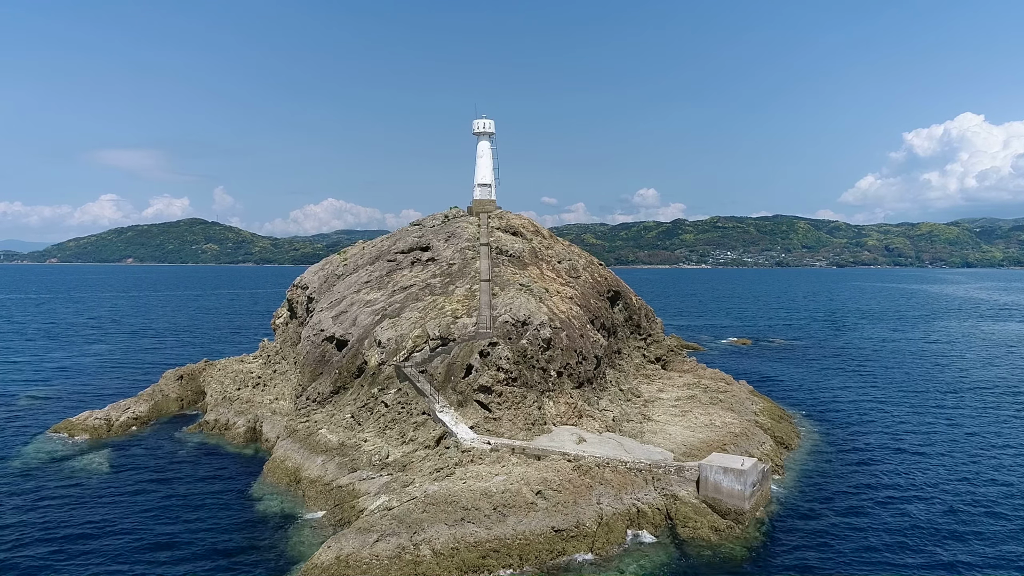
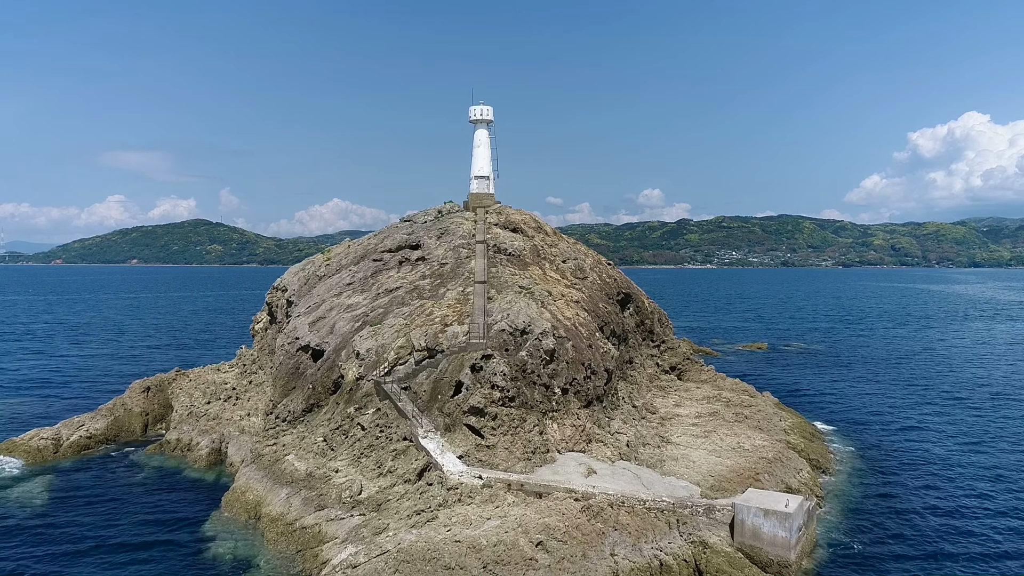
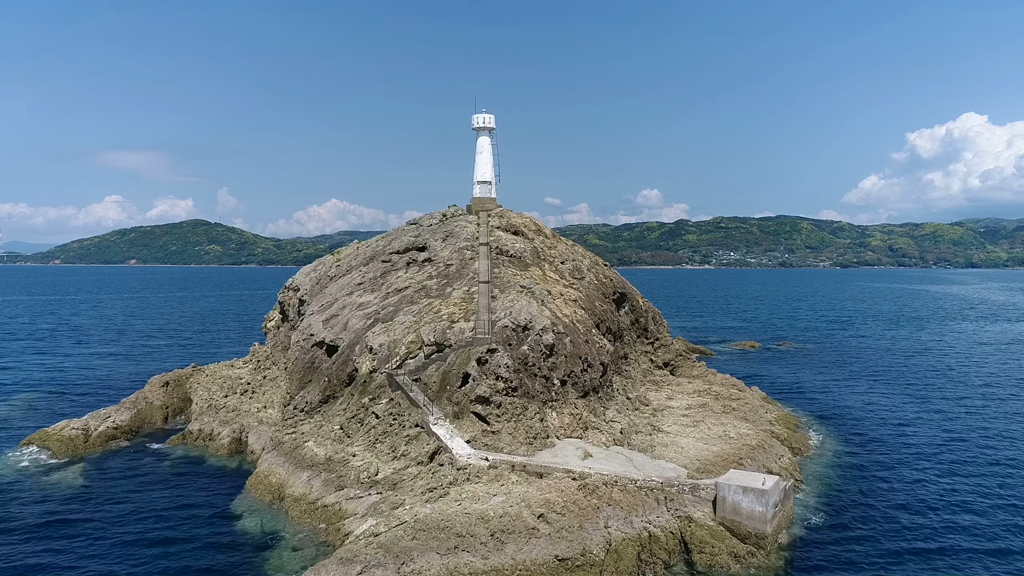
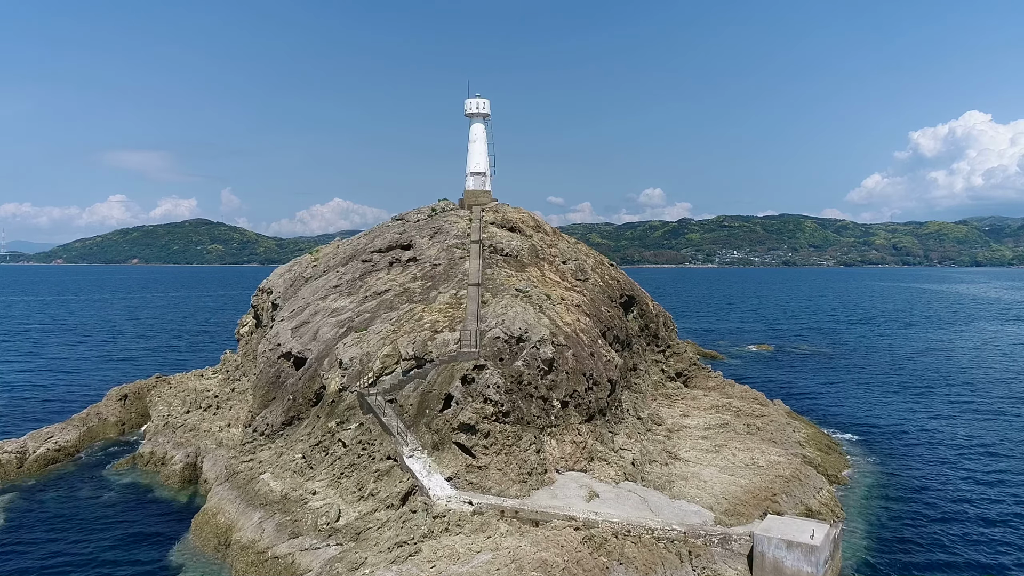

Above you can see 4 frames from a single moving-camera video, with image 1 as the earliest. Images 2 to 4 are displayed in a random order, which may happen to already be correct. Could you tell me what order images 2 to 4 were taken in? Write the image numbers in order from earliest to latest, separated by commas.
3, 2, 4
